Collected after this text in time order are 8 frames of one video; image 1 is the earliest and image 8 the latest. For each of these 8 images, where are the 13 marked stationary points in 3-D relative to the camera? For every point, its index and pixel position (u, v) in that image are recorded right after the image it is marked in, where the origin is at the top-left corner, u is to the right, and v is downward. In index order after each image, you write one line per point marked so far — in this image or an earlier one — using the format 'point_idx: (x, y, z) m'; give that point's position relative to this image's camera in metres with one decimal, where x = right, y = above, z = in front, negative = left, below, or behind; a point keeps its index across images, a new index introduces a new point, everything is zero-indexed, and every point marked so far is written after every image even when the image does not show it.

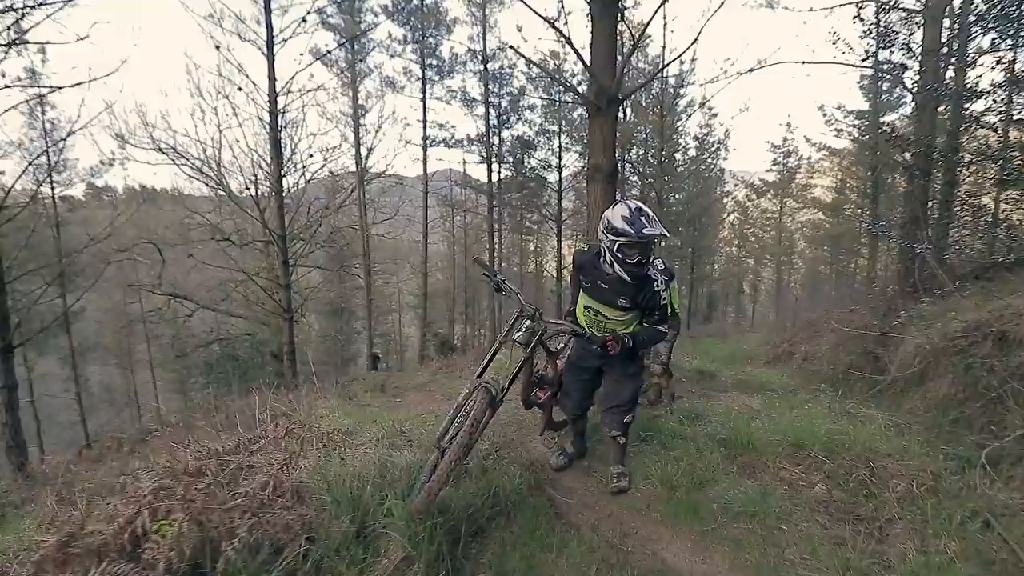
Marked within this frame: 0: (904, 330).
0: (+5.6, -0.6, +7.1) m
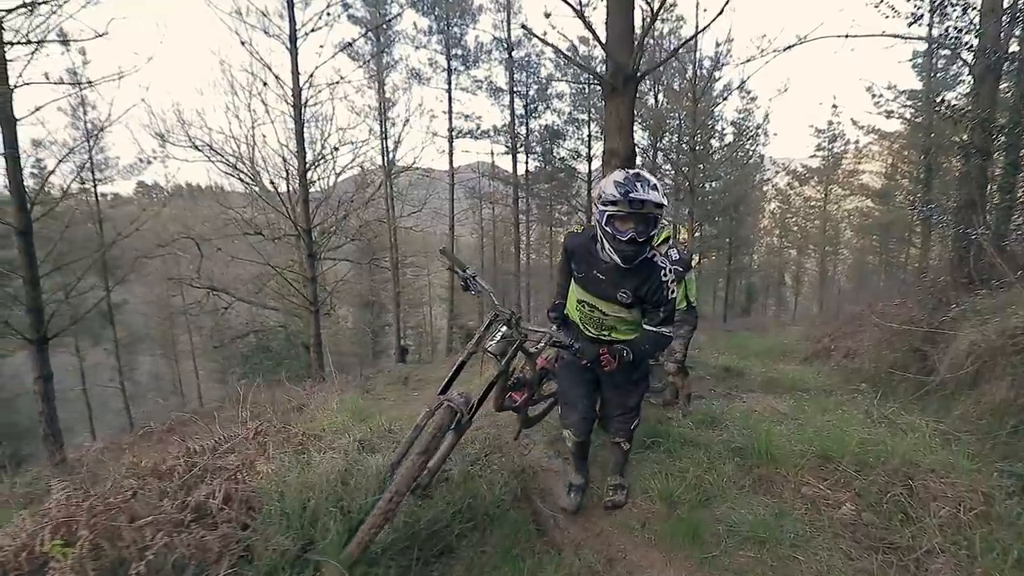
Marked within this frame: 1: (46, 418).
0: (+5.7, -0.5, +6.4) m
1: (-10.1, -2.8, +10.8) m
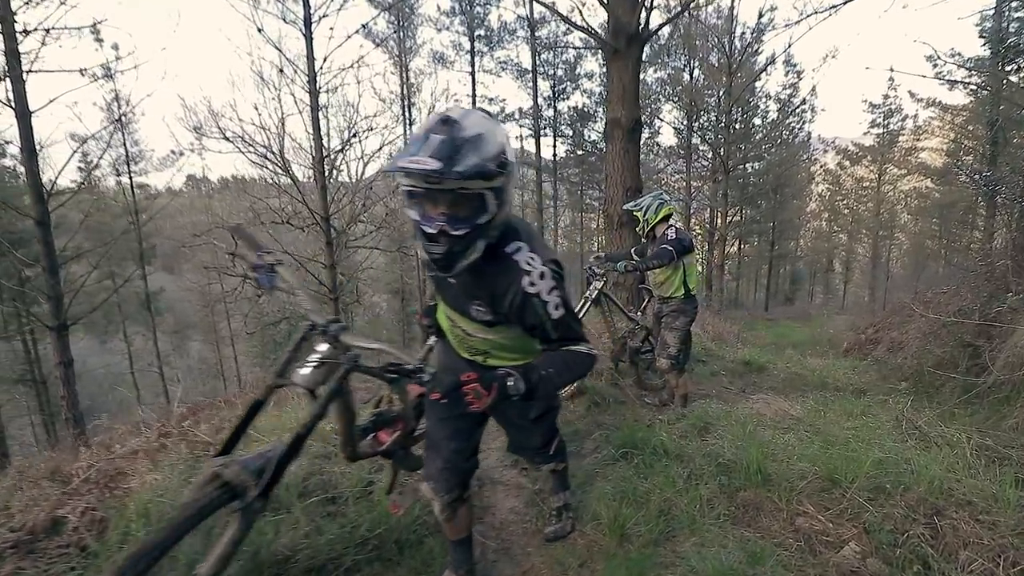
0: (+5.6, -0.3, +5.4) m
1: (-9.9, -2.6, +11.0) m
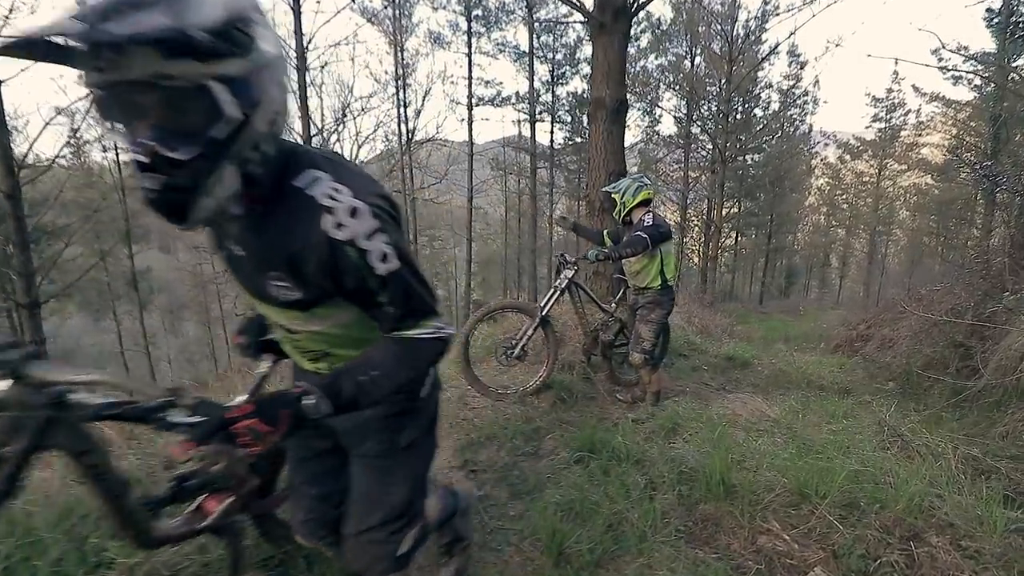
0: (+5.2, -0.3, +5.2) m
1: (-10.3, -2.0, +10.7) m
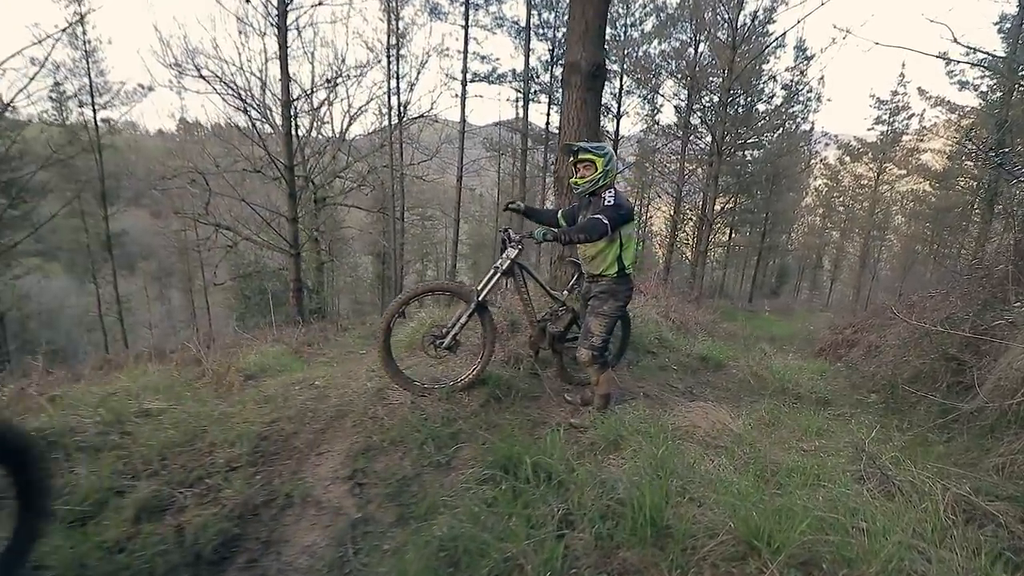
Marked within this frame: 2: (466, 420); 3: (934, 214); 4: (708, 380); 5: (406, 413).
0: (+4.7, -0.4, +4.7) m
1: (-11.0, -1.1, +10.1) m
2: (-0.3, -0.9, +3.3) m
3: (+16.9, +3.1, +19.8) m
4: (+2.2, -1.0, +5.5) m
5: (-0.7, -0.8, +3.2) m
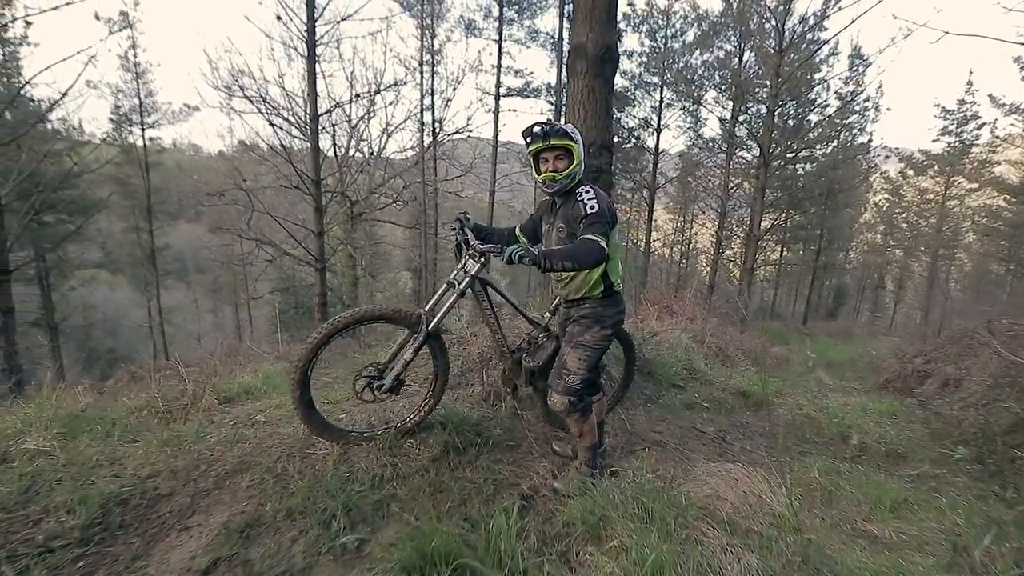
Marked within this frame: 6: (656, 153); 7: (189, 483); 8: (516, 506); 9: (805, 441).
0: (+4.6, -0.6, +3.5) m
1: (-10.6, -1.4, +10.1) m
2: (-0.6, -1.0, +2.5) m
3: (+18.0, +2.2, +17.7) m
4: (+2.1, -1.2, +4.5) m
5: (-0.9, -0.9, +2.5) m
6: (+5.6, +5.2, +19.0) m
7: (-1.6, -0.9, +2.4) m
8: (0.0, -1.0, +2.4) m
9: (+2.5, -1.3, +4.3) m
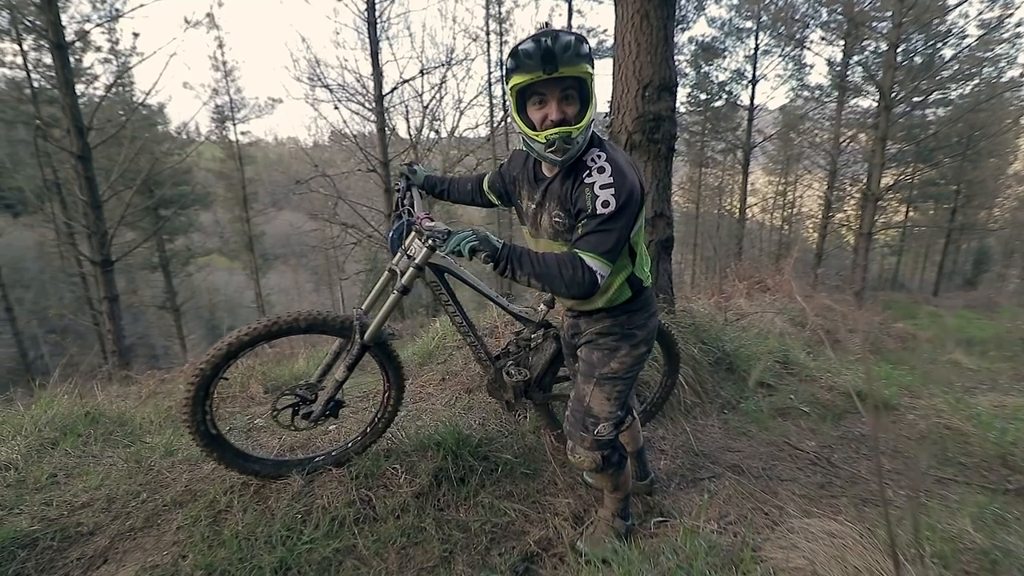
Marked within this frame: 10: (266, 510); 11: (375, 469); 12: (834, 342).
0: (+4.7, -0.4, +2.0) m
1: (-9.2, -1.1, +11.2) m
2: (-0.6, -0.9, +1.9) m
3: (+20.2, +3.4, +13.5) m
4: (+2.4, -1.0, +3.5) m
5: (-1.0, -0.9, +2.0) m
6: (+8.2, +6.2, +16.9) m
7: (-1.6, -0.9, +2.0) m
8: (0.0, -1.0, +1.7) m
9: (+2.7, -1.1, +3.2) m
10: (-1.0, -0.9, +2.0) m
11: (-0.6, -0.8, +2.2) m
12: (+3.7, -0.6, +5.9) m
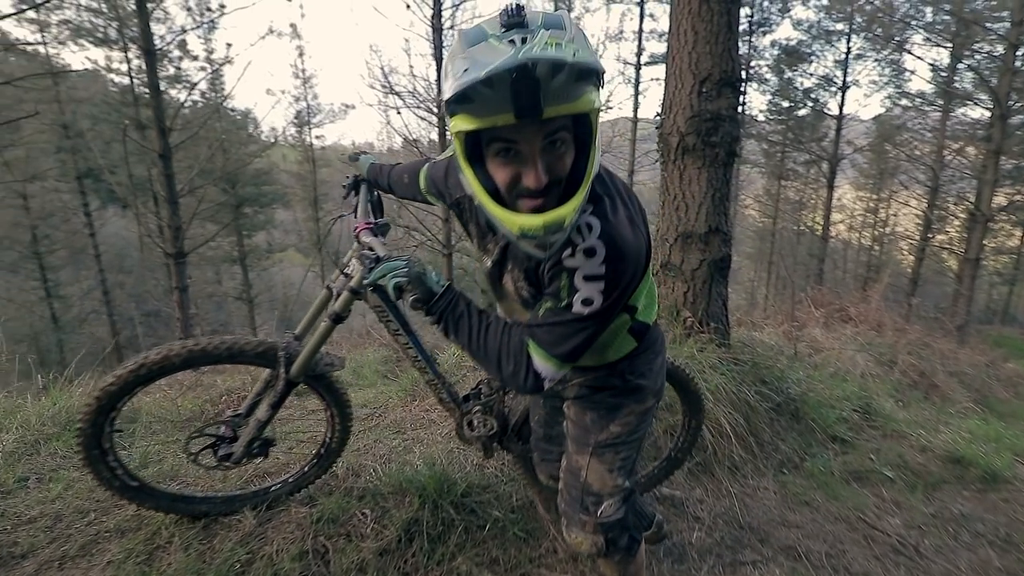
0: (+4.6, -0.8, +1.0) m
1: (-8.0, -0.9, +11.9) m
2: (-0.7, -1.0, +1.6) m
3: (+21.6, +2.0, +10.6) m
4: (+2.5, -1.3, +2.8) m
5: (-1.0, -0.9, +1.7) m
6: (+10.2, +5.4, +15.4) m
7: (-1.7, -0.9, +1.8) m
8: (-0.1, -1.1, +1.4) m
9: (+2.8, -1.4, +2.4) m
10: (-1.1, -0.9, +1.7) m
11: (-0.7, -0.9, +1.9) m
12: (+4.1, -1.0, +5.0) m
